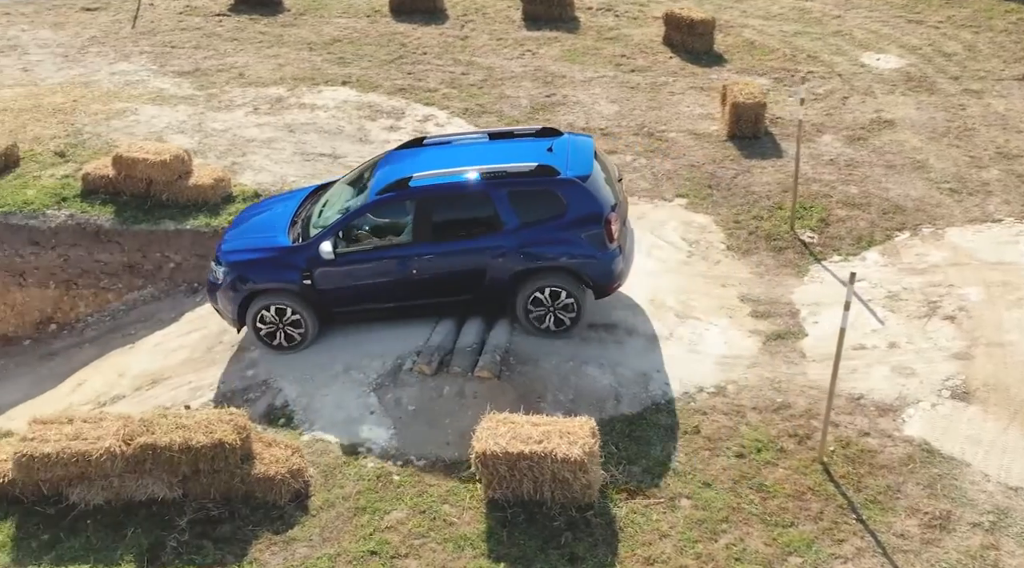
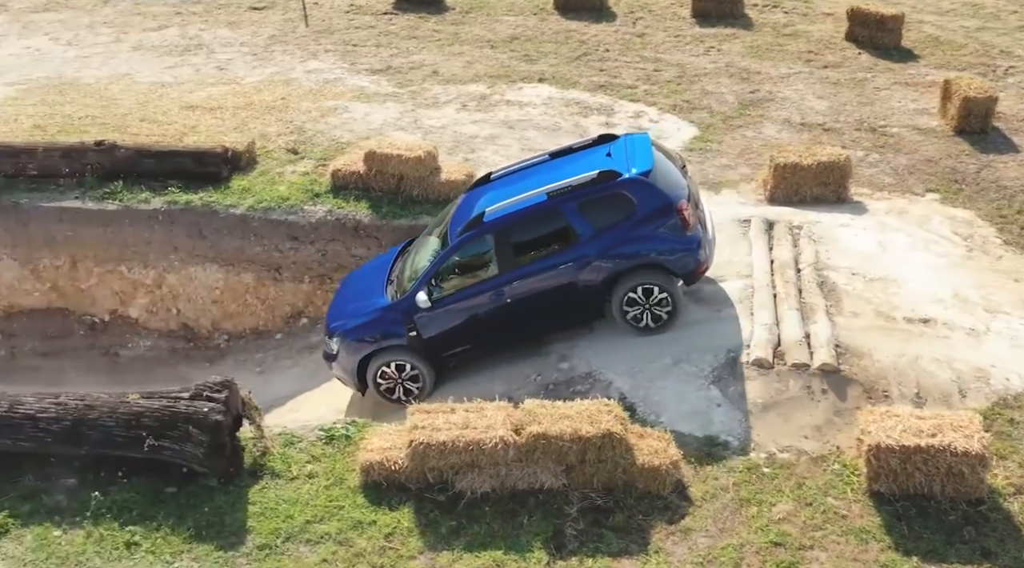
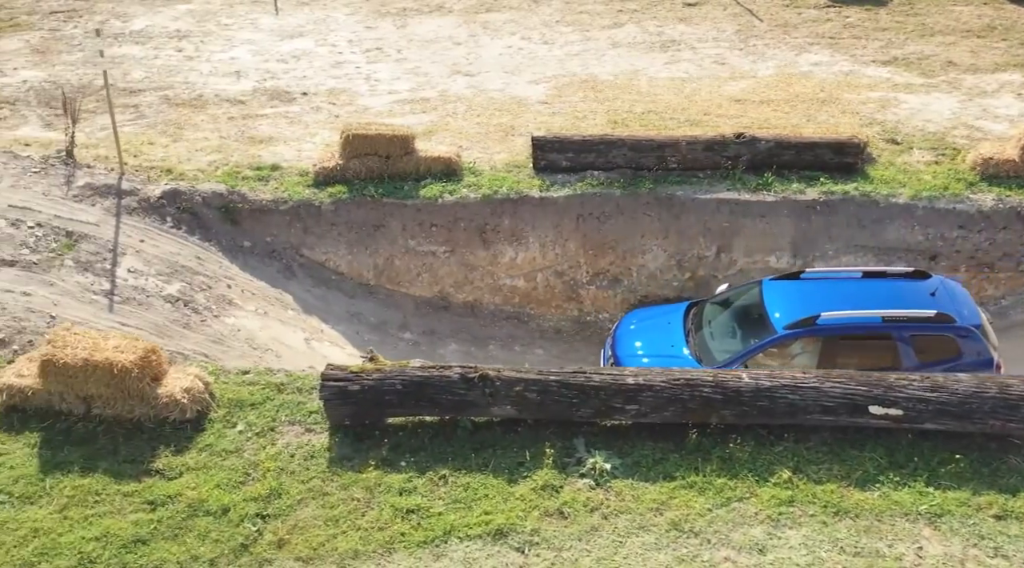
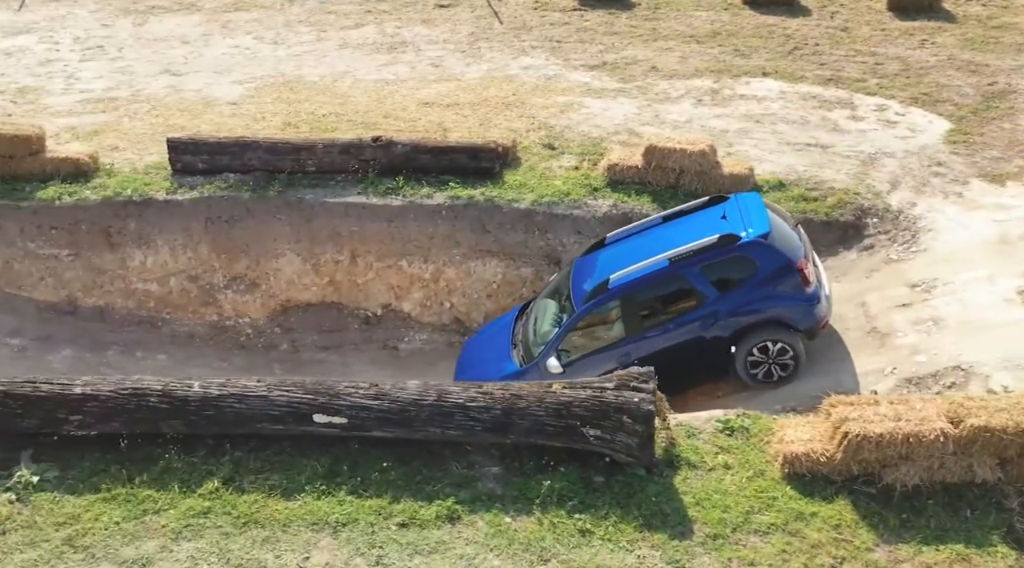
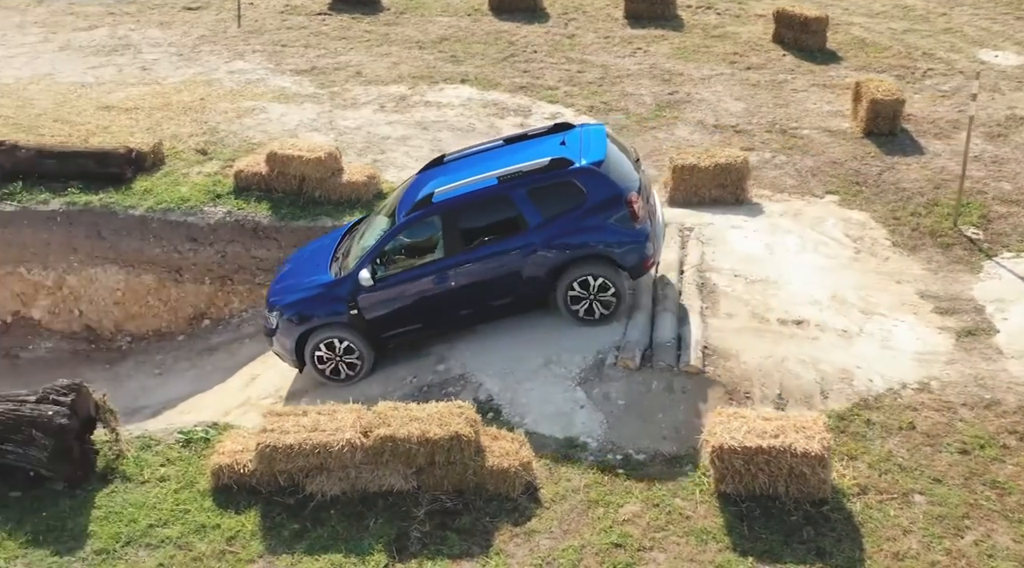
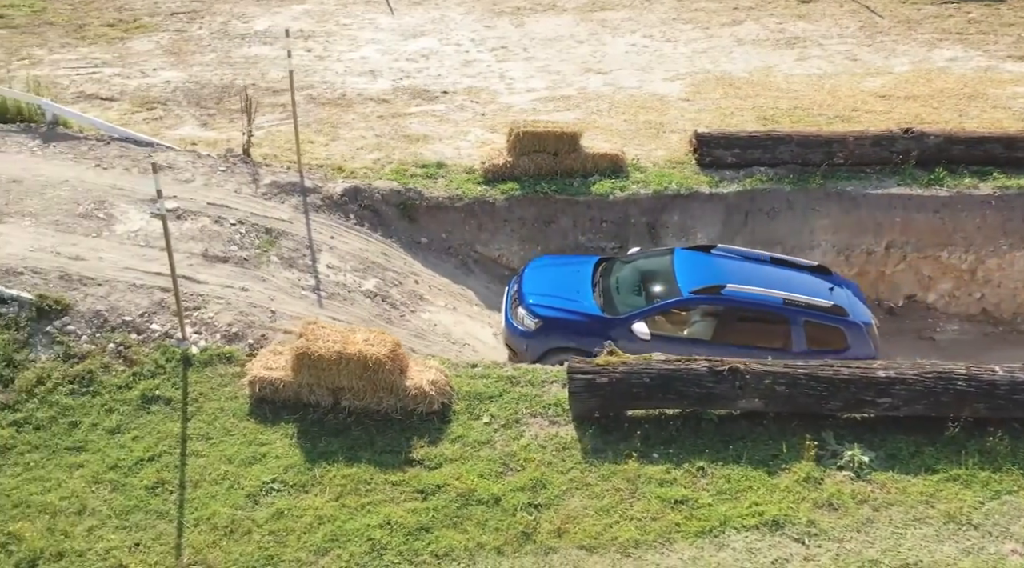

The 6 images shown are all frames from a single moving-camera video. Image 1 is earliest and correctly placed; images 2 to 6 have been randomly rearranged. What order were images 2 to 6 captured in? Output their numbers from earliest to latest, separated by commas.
5, 2, 4, 3, 6
